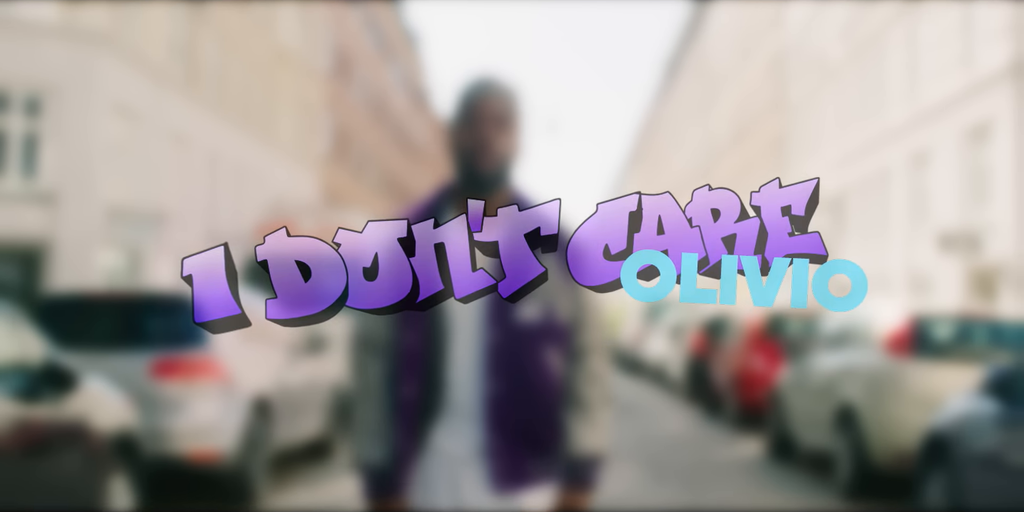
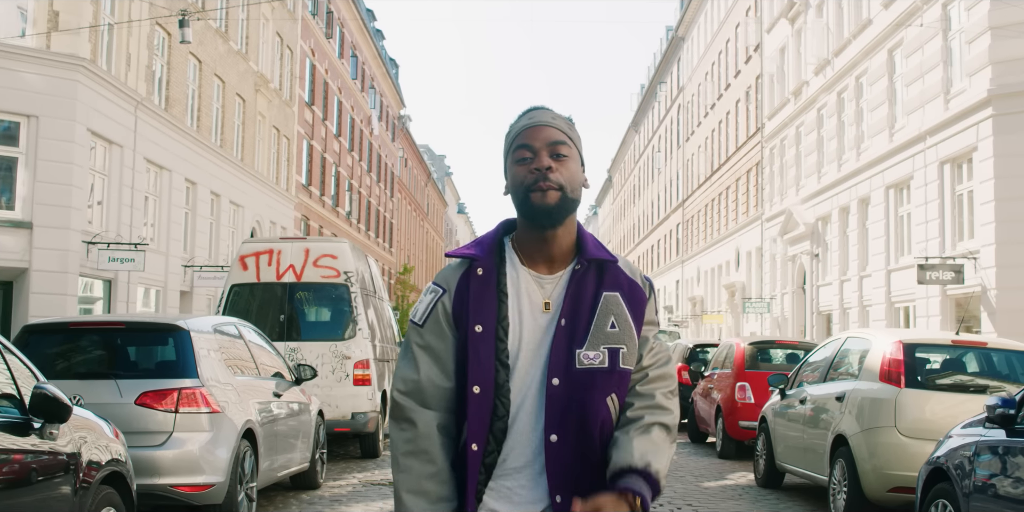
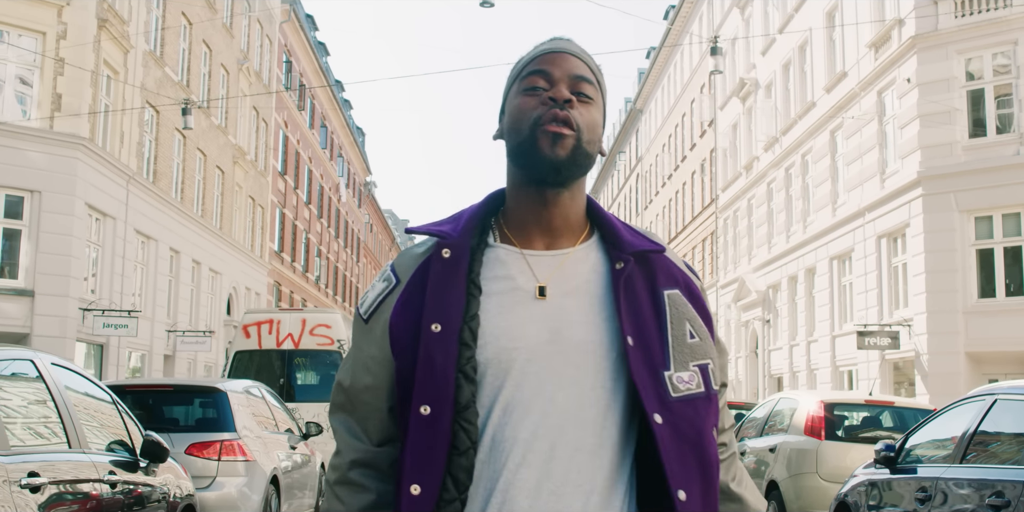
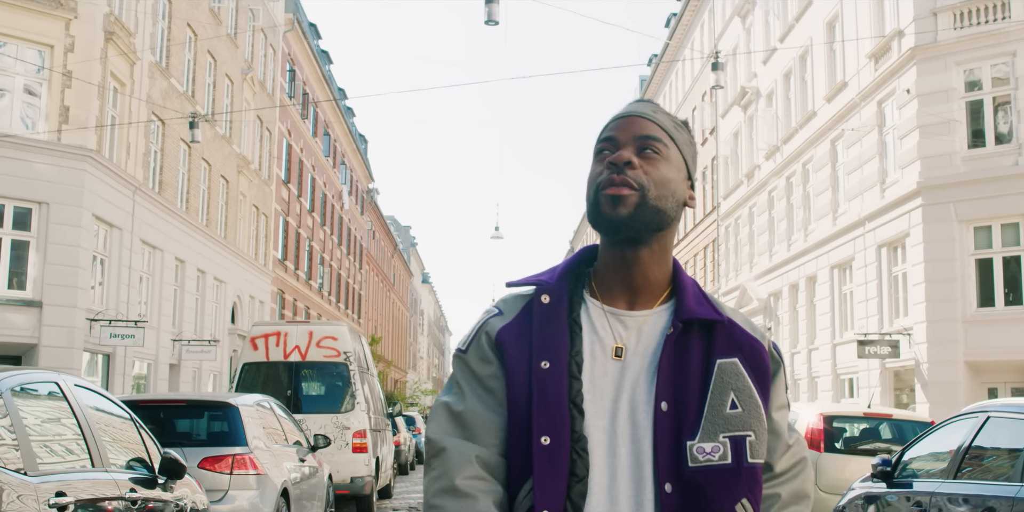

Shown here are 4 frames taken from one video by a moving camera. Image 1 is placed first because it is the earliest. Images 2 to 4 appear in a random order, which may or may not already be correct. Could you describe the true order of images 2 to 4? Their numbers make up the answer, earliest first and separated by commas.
2, 3, 4
